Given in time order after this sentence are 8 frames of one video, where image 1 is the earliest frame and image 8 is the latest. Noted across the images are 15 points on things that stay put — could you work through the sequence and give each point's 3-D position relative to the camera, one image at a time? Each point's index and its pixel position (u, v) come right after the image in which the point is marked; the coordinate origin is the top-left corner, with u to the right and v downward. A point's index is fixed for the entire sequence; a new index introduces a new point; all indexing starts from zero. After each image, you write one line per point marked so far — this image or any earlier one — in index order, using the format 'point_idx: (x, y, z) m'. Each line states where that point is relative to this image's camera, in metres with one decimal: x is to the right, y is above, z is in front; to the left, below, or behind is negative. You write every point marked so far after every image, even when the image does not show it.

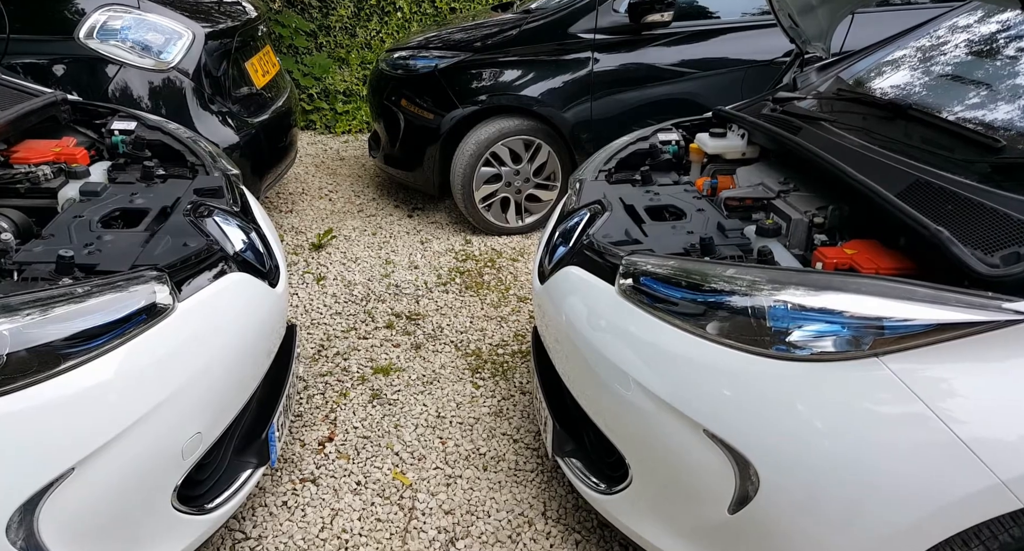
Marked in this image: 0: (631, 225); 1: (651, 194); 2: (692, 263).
0: (+0.5, +0.2, +2.7) m
1: (+0.6, +0.3, +2.9) m
2: (+0.5, 0.0, +2.3) m
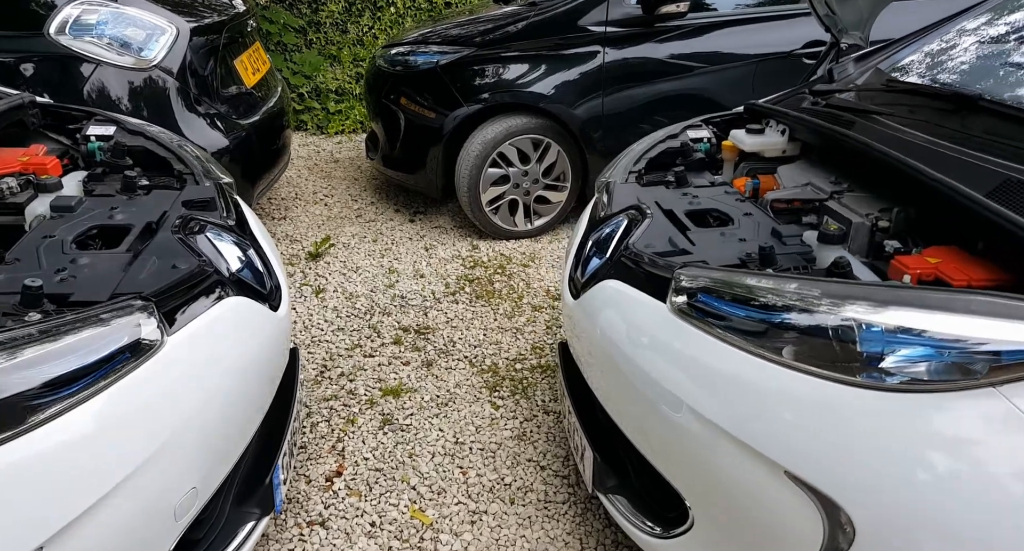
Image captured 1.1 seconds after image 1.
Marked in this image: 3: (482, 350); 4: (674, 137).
0: (+0.5, +0.1, +2.5) m
1: (+0.6, +0.3, +2.7) m
2: (+0.6, 0.0, +2.1) m
3: (-0.1, -0.3, +3.3) m
4: (+0.7, +0.6, +3.0) m
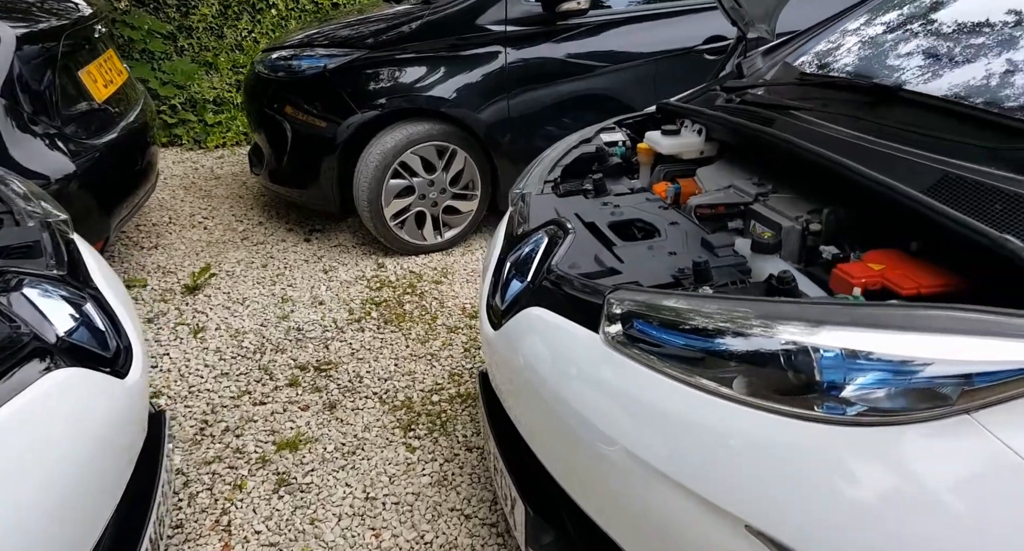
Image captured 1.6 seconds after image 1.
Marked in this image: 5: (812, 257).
0: (+0.3, +0.1, +2.2) m
1: (+0.3, +0.2, +2.5) m
2: (+0.4, -0.1, +1.9) m
3: (-0.5, -0.4, +2.9) m
4: (+0.3, +0.5, +2.8) m
5: (+0.9, +0.1, +2.2) m
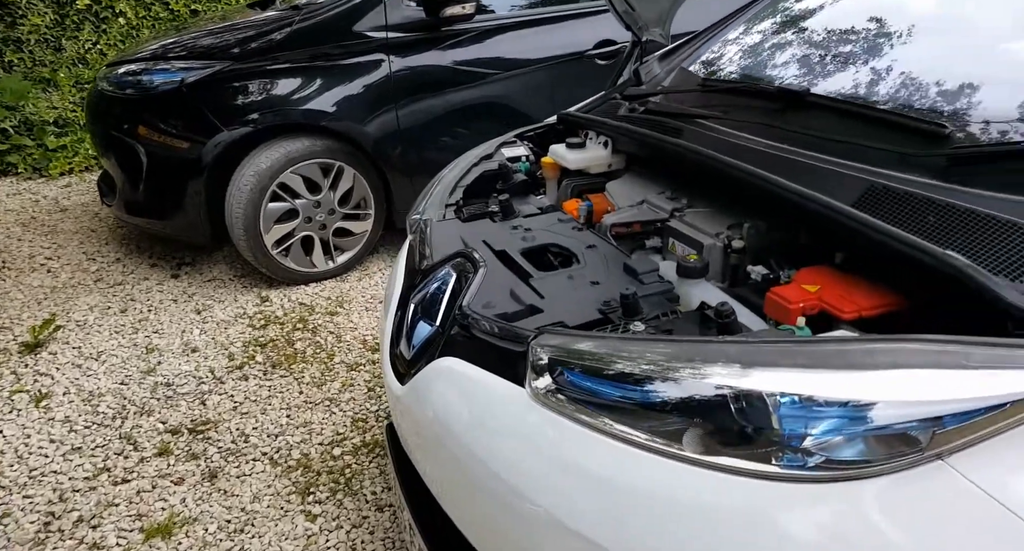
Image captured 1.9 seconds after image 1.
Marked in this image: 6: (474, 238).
0: (0.0, 0.0, +2.0) m
1: (0.0, +0.1, +2.2) m
2: (+0.2, -0.1, +1.6) m
3: (-0.8, -0.6, +2.6) m
4: (-0.1, +0.4, +2.6) m
5: (+0.6, 0.0, +2.0) m
6: (-0.1, +0.1, +2.2) m
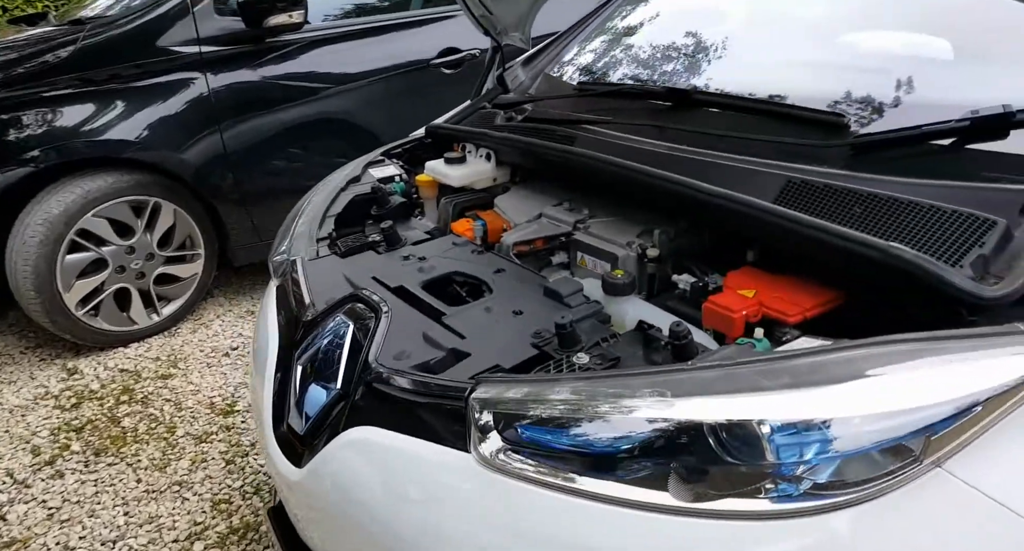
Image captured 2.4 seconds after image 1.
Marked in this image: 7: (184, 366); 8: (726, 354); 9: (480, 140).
0: (-0.2, -0.1, +1.7) m
1: (-0.2, 0.0, +1.9) m
2: (+0.1, -0.2, +1.4) m
3: (-1.0, -0.7, +2.1) m
4: (-0.5, +0.3, +2.3) m
5: (+0.4, 0.0, +1.9) m
6: (-0.4, 0.0, +1.9) m
7: (-1.3, -0.4, +3.0) m
8: (+0.4, -0.2, +1.4) m
9: (-0.1, +0.4, +2.3) m
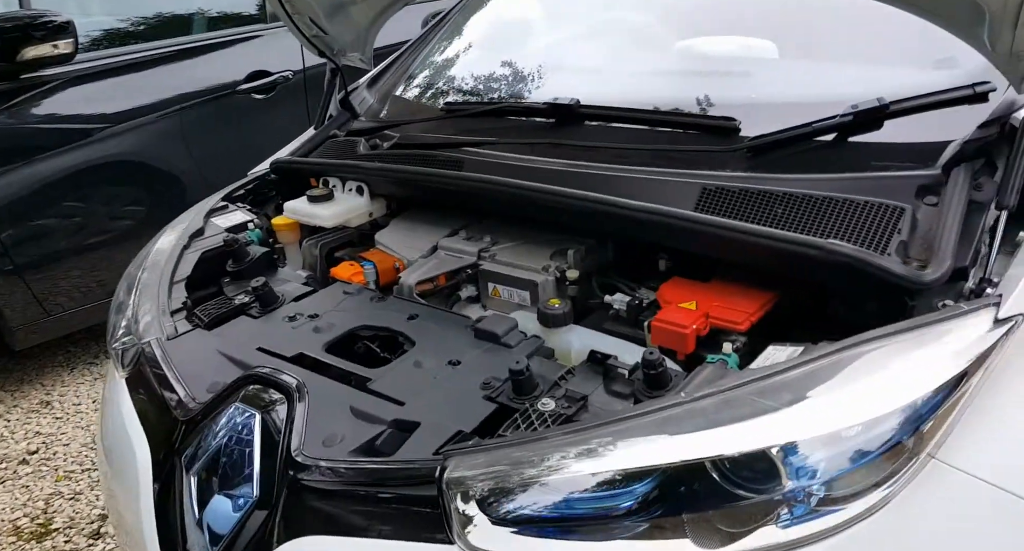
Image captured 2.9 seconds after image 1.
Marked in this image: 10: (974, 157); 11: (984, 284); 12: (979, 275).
0: (-0.3, -0.2, +1.4) m
1: (-0.4, -0.1, +1.7) m
2: (+0.1, -0.3, +1.2) m
3: (-1.1, -1.0, +1.6) m
4: (-0.8, +0.1, +1.9) m
5: (+0.2, -0.1, +1.8) m
6: (-0.5, -0.1, +1.6) m
7: (-1.7, -0.7, +2.3) m
8: (+0.3, -0.2, +1.3) m
9: (-0.4, +0.3, +2.0) m
10: (+0.9, +0.2, +1.5) m
11: (+0.8, 0.0, +1.3) m
12: (+0.8, 0.0, +1.3) m
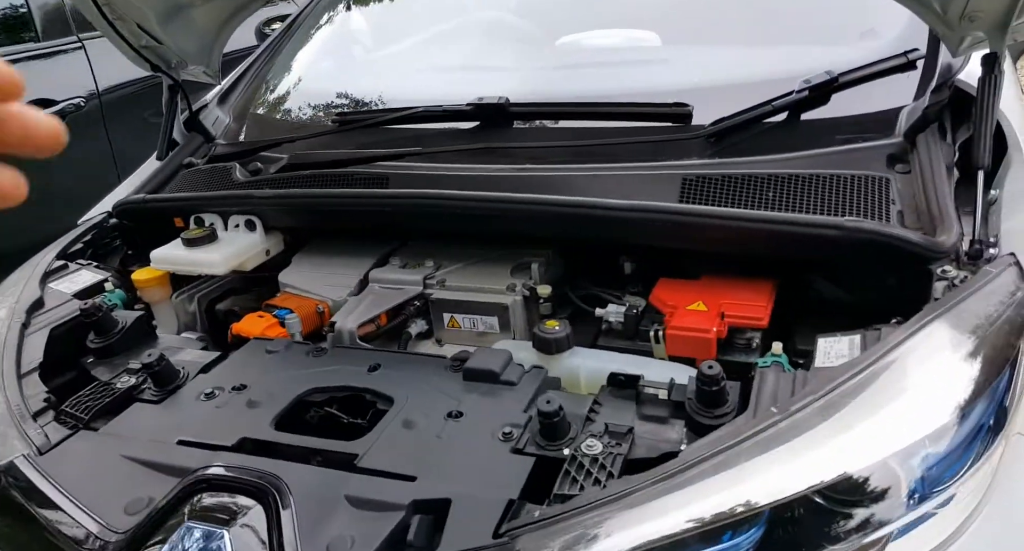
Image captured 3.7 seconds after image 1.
0: (-0.2, -0.3, +1.1) m
1: (-0.5, -0.2, +1.3) m
2: (+0.2, -0.3, +1.0) m
3: (-1.0, -1.2, +1.0) m
4: (-0.9, -0.1, +1.4) m
5: (+0.1, -0.1, +1.5) m
6: (-0.5, -0.3, +1.2) m
7: (-1.7, -1.0, +1.6) m
8: (+0.4, -0.2, +1.1) m
9: (-0.6, +0.1, +1.6) m
10: (+0.8, +0.3, +1.5) m
11: (+0.8, +0.1, +1.3) m
12: (+0.8, +0.1, +1.3) m
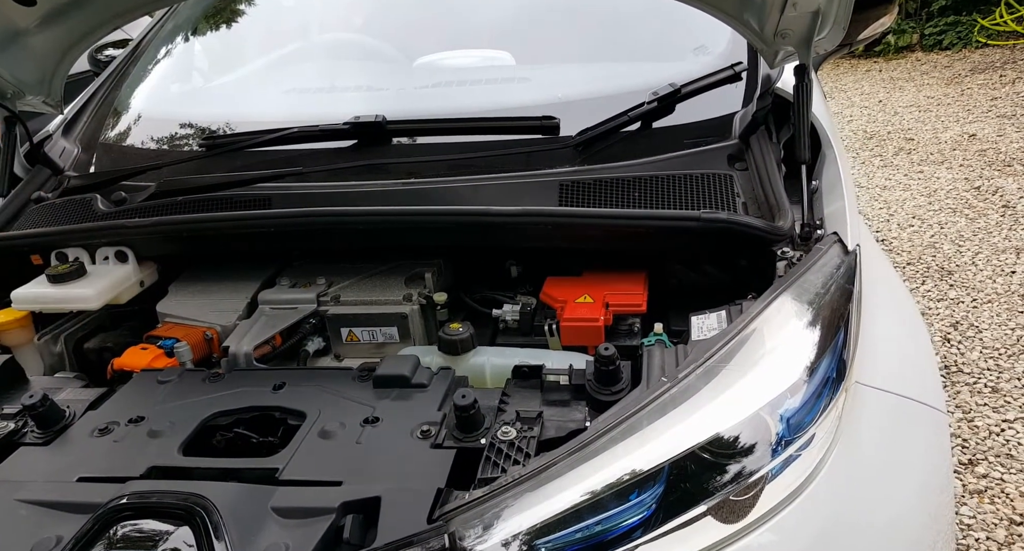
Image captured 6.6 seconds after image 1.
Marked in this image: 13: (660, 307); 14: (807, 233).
0: (-0.4, -0.3, +1.1) m
1: (-0.6, -0.2, +1.2) m
2: (+0.1, -0.3, +1.1) m
3: (-1.0, -1.2, +0.8) m
4: (-1.0, -0.1, +1.3) m
5: (-0.1, -0.1, +1.6) m
6: (-0.6, -0.3, +1.1) m
7: (-1.9, -1.1, +1.3) m
8: (+0.2, -0.2, +1.3) m
9: (-0.9, +0.1, +1.6) m
10: (+0.6, +0.3, +1.7) m
11: (+0.6, +0.1, +1.5) m
12: (+0.6, +0.1, +1.5) m
13: (+0.3, -0.1, +1.7) m
14: (+0.6, +0.1, +1.5) m
